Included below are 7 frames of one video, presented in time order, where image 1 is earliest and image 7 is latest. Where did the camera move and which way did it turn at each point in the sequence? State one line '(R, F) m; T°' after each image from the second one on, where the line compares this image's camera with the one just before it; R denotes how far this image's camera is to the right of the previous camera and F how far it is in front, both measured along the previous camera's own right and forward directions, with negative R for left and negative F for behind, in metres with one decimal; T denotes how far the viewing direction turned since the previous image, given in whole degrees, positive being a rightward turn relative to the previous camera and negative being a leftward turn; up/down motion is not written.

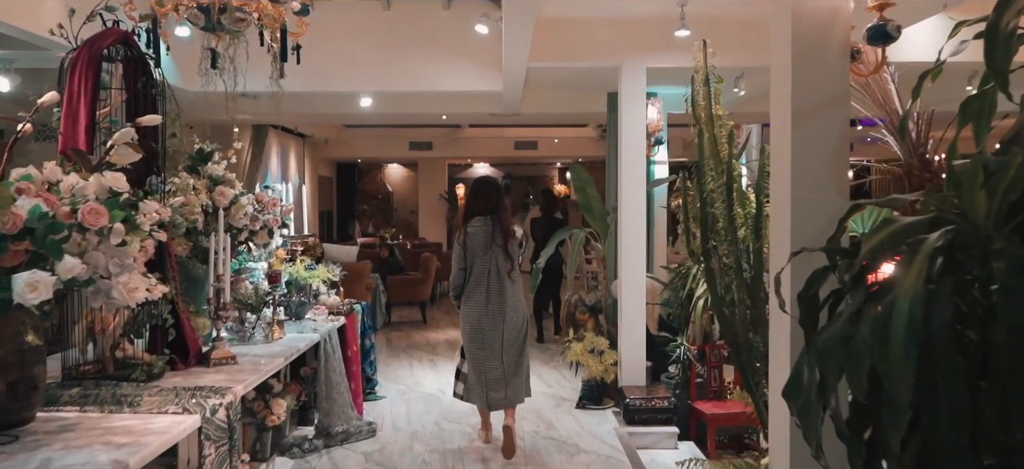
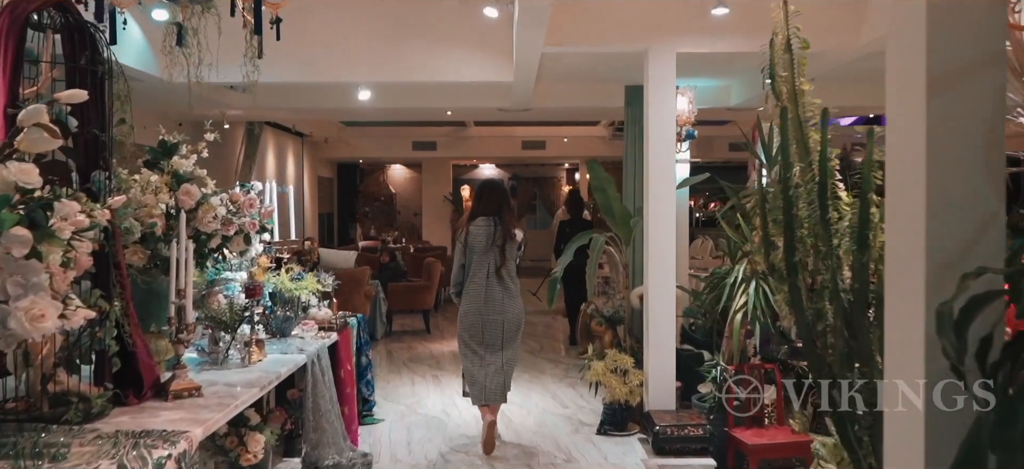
(0.0, +0.5) m; 0°
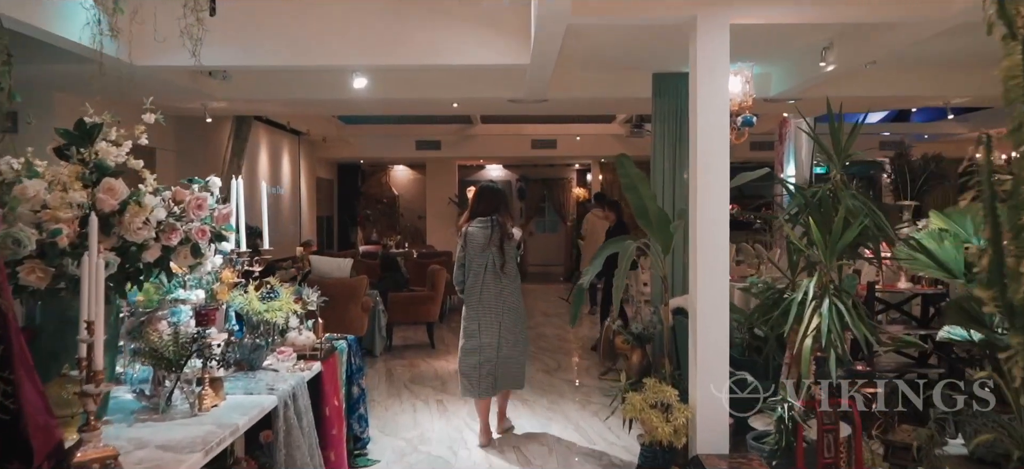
(-0.1, +0.7) m; 0°
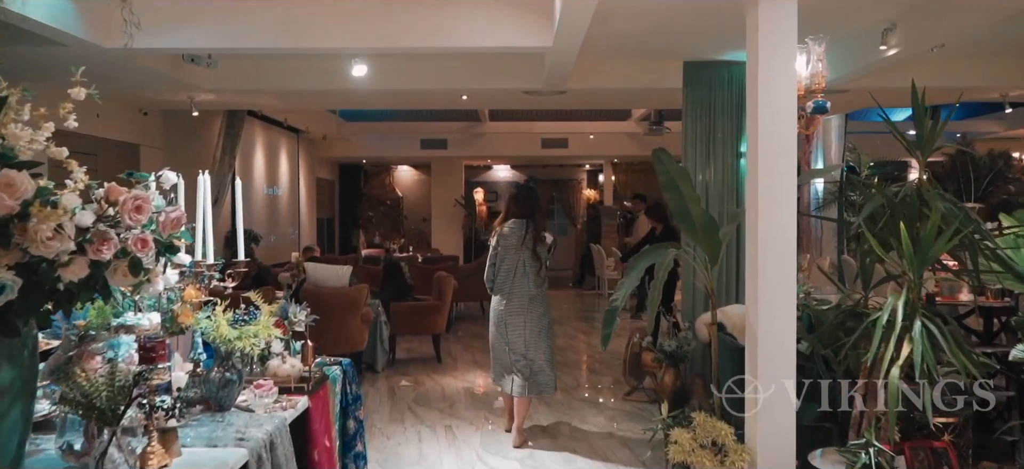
(-0.1, +0.6) m; 0°
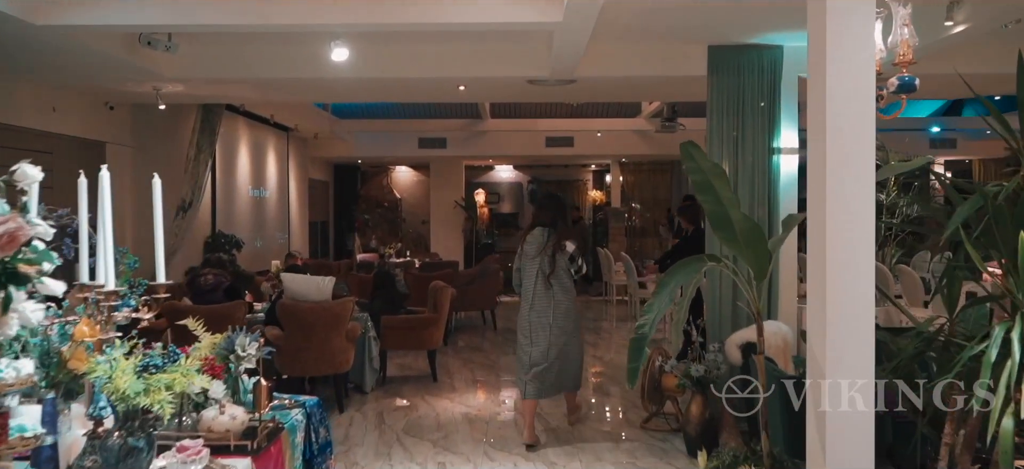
(0.0, +0.6) m; 0°
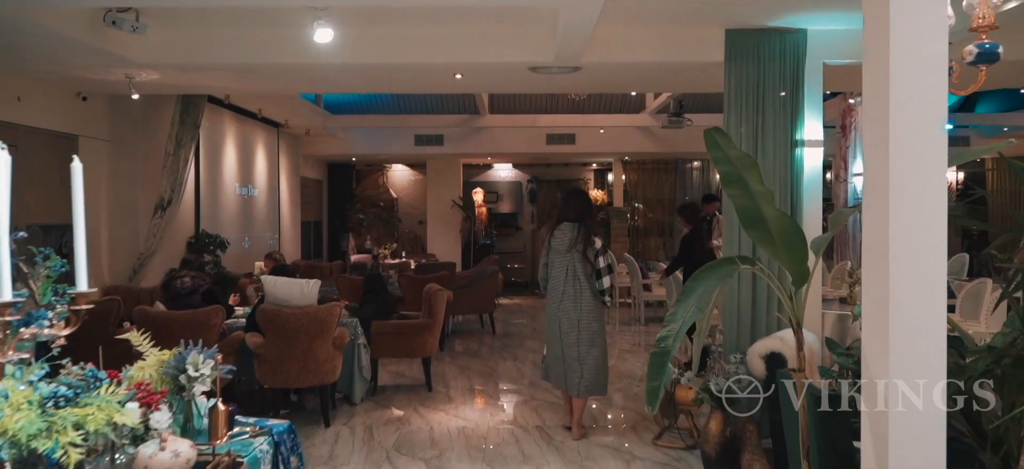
(0.0, +0.4) m; 0°
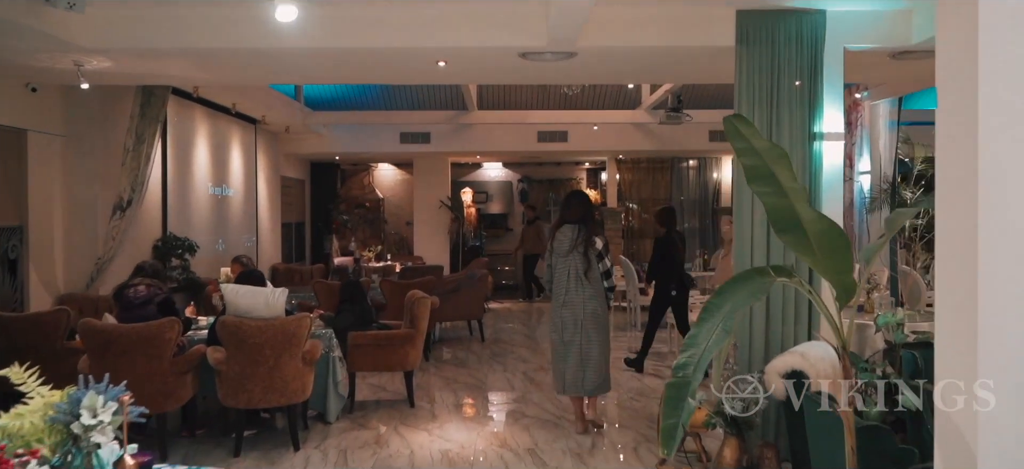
(0.0, +0.4) m; +1°
